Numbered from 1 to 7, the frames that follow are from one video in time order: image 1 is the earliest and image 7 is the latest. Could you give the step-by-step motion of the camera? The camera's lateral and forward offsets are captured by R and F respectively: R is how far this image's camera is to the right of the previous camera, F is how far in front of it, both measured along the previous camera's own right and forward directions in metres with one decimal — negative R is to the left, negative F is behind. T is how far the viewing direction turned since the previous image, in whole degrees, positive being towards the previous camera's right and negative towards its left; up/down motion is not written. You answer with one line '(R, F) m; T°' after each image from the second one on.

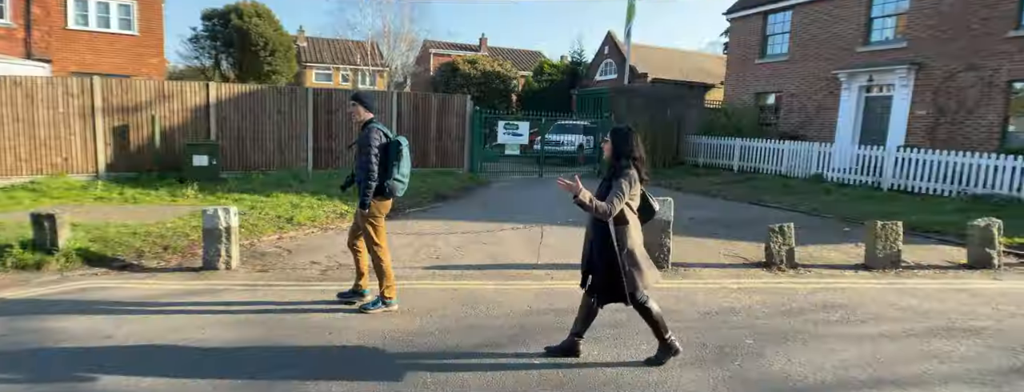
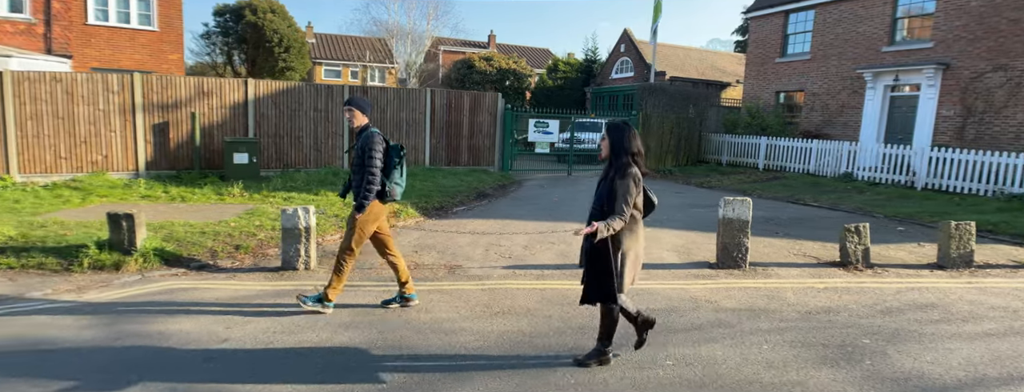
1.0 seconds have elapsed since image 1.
(-1.1, 0.0) m; +1°
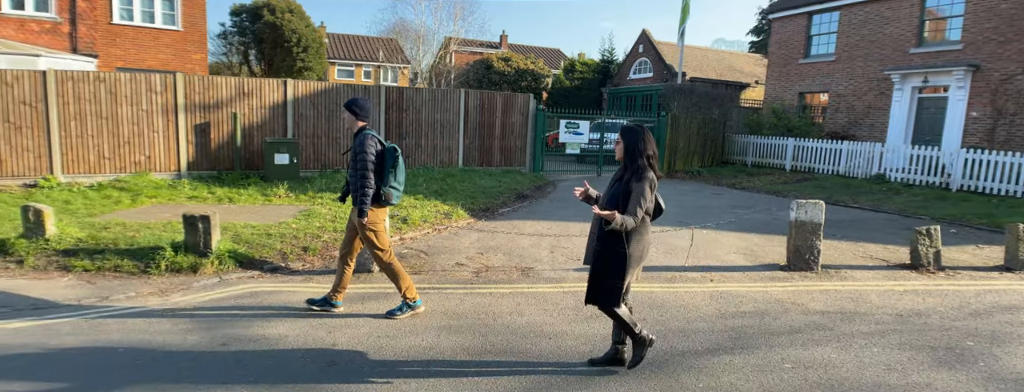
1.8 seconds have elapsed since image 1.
(-0.9, 0.0) m; 0°
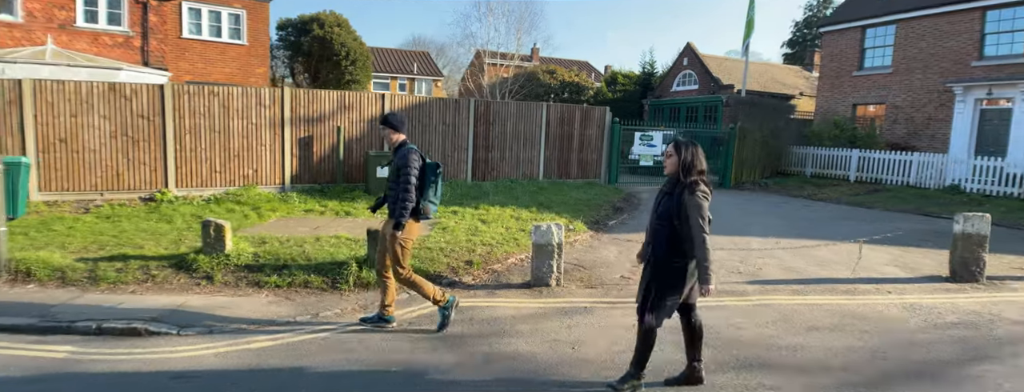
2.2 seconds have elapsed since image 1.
(-2.2, -0.1) m; +1°
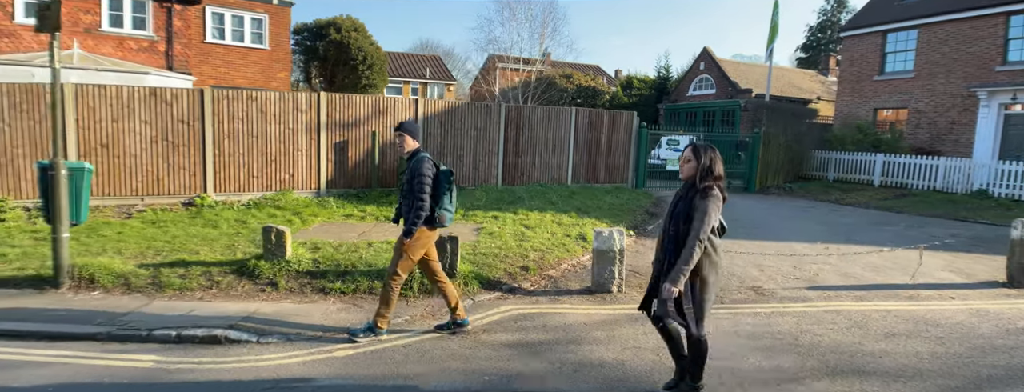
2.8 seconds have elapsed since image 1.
(-0.7, 0.0) m; 0°
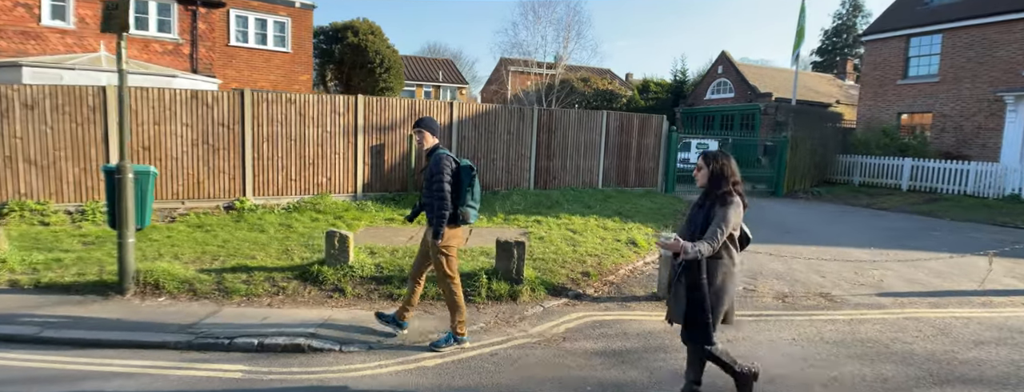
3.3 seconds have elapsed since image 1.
(-0.8, +0.1) m; 0°
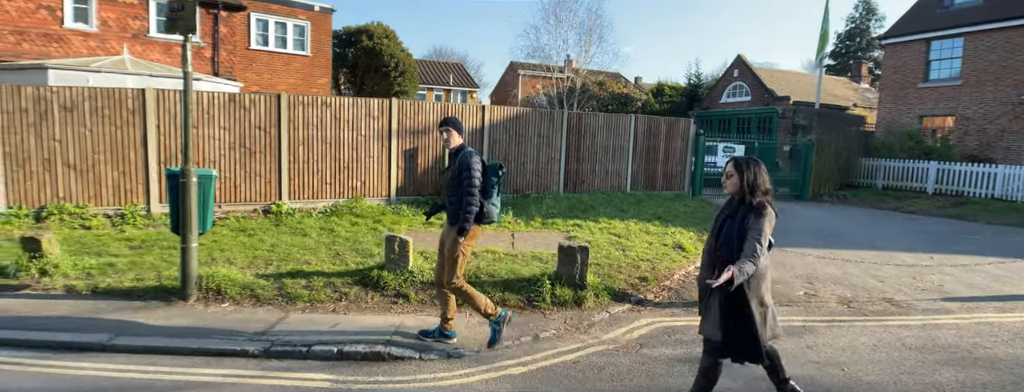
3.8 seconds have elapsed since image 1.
(-0.7, +0.1) m; 0°
